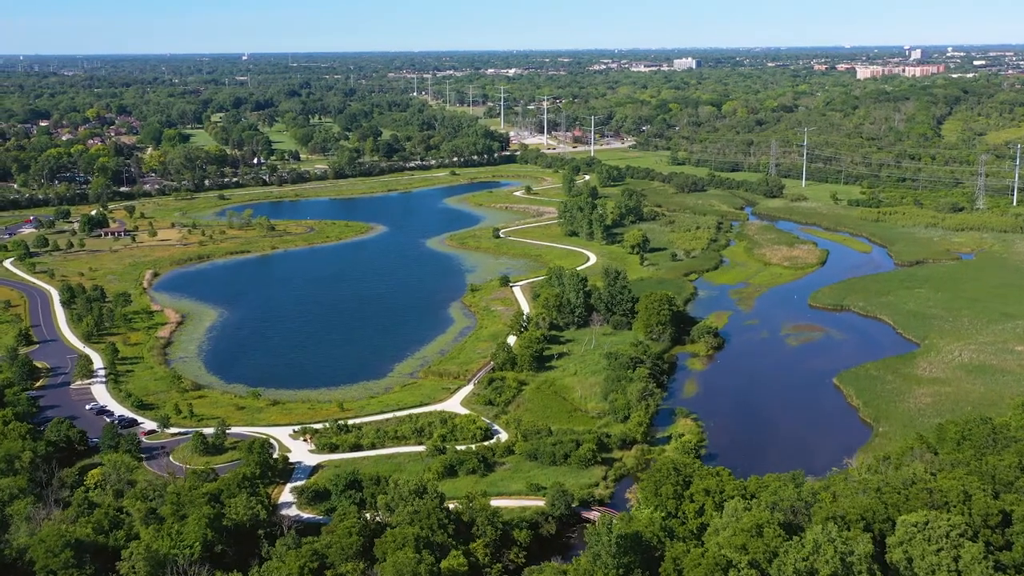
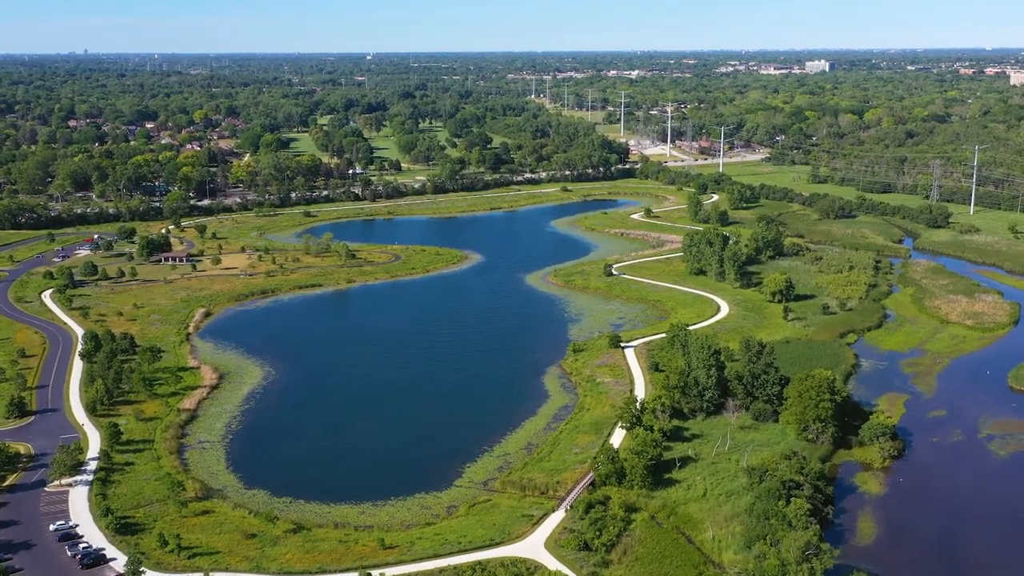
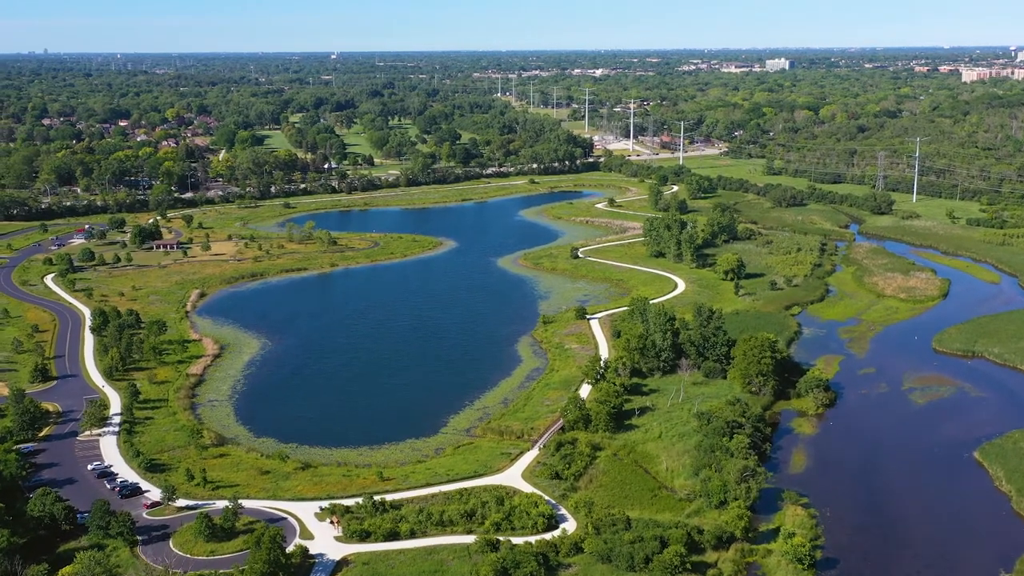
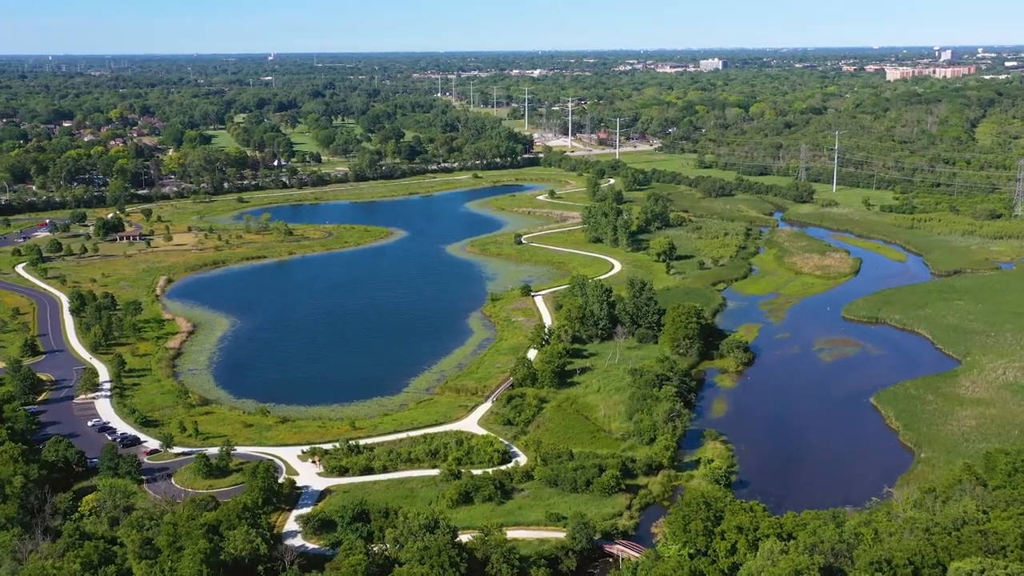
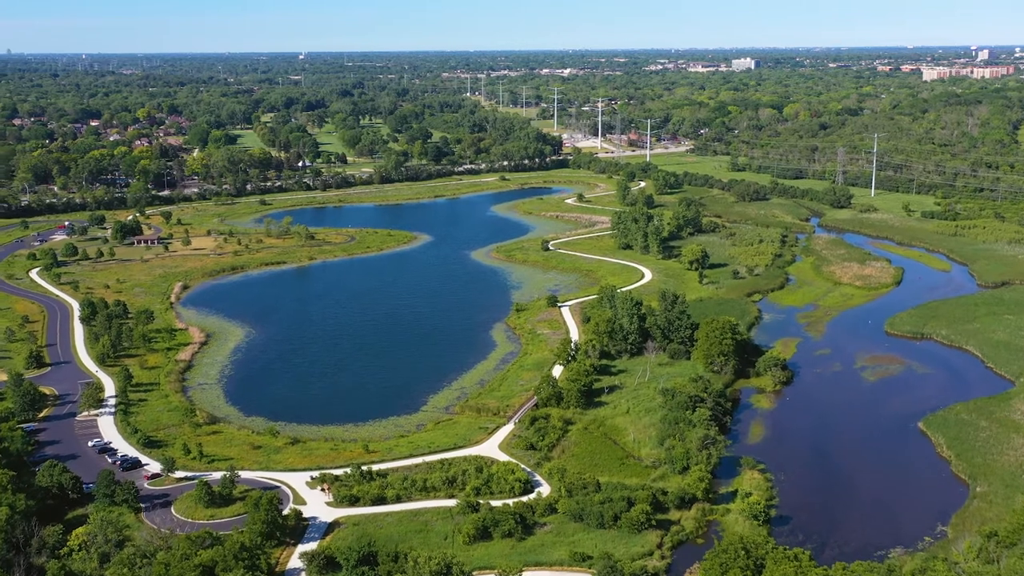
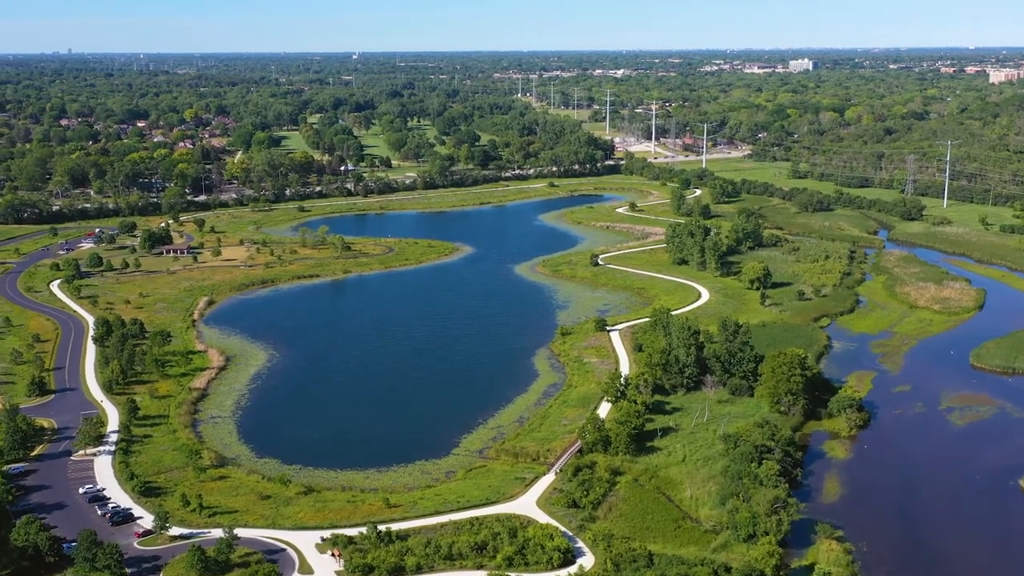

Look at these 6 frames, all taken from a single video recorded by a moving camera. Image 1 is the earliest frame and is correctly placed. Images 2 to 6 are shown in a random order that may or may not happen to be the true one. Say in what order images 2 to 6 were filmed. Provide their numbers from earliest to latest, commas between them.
4, 5, 3, 6, 2
